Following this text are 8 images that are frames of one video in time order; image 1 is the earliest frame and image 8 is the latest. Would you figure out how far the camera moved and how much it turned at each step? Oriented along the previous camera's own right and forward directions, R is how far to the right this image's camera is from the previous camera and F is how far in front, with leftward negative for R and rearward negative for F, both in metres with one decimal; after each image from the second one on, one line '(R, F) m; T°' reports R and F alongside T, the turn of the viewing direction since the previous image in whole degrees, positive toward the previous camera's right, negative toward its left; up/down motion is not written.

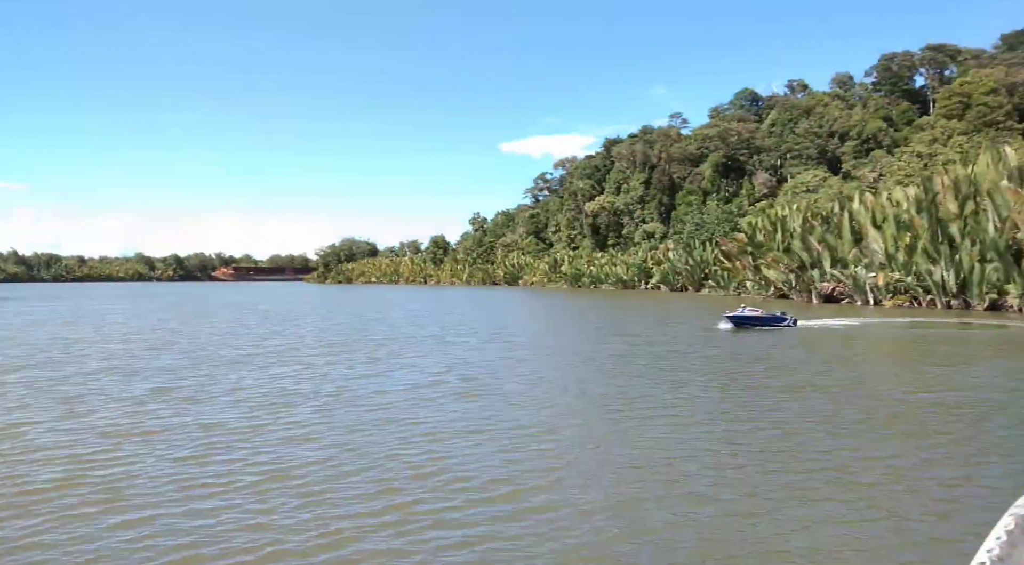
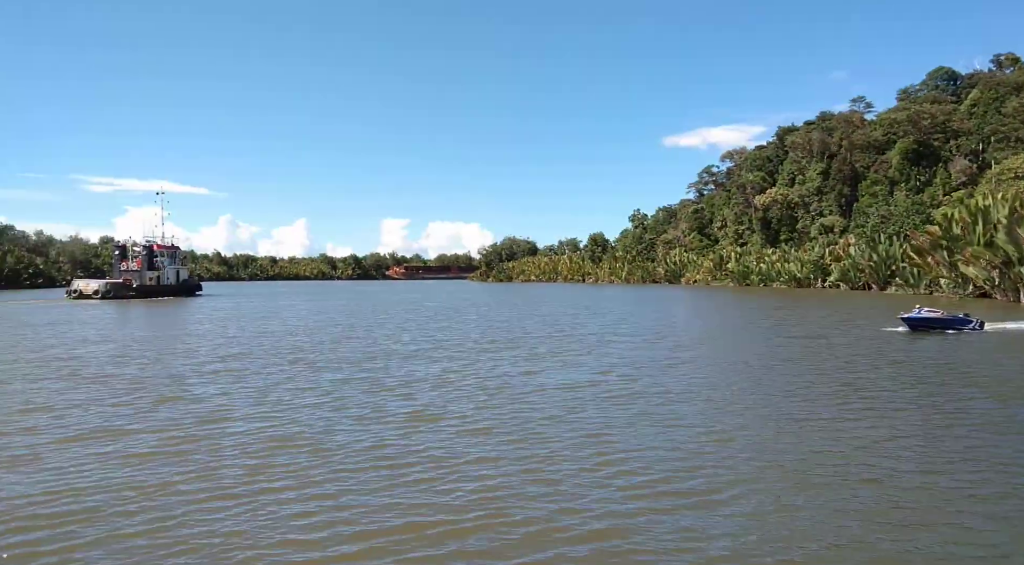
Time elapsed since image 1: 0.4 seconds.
(+0.2, +1.4) m; -12°
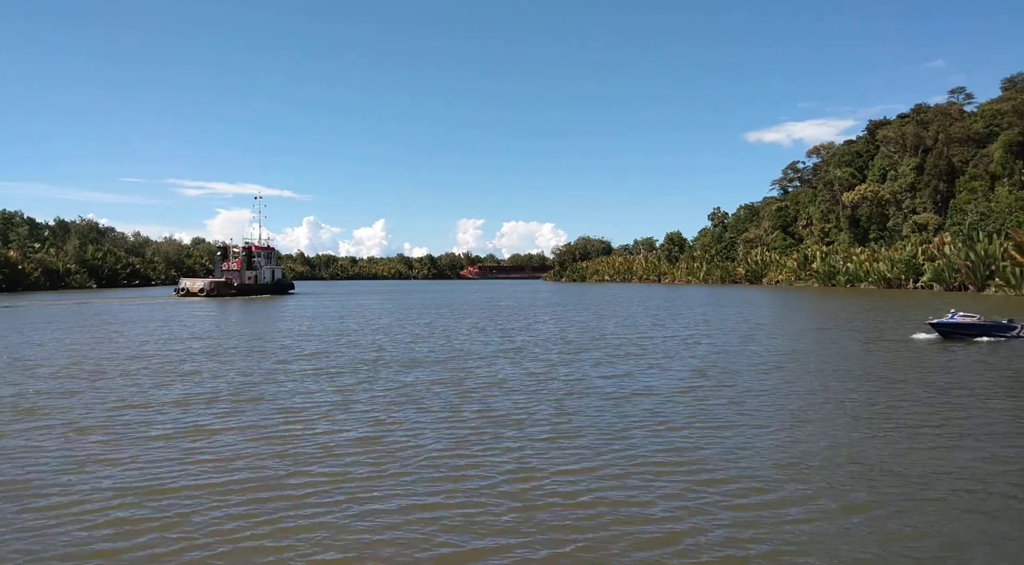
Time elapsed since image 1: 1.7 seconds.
(+0.1, +0.9) m; -6°
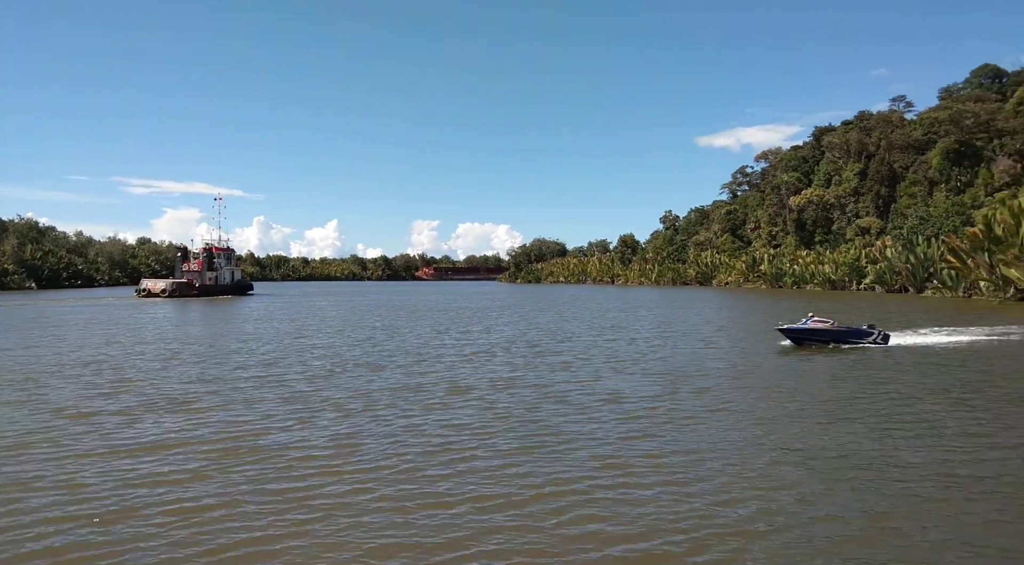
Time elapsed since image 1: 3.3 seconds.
(0.0, -0.2) m; +3°
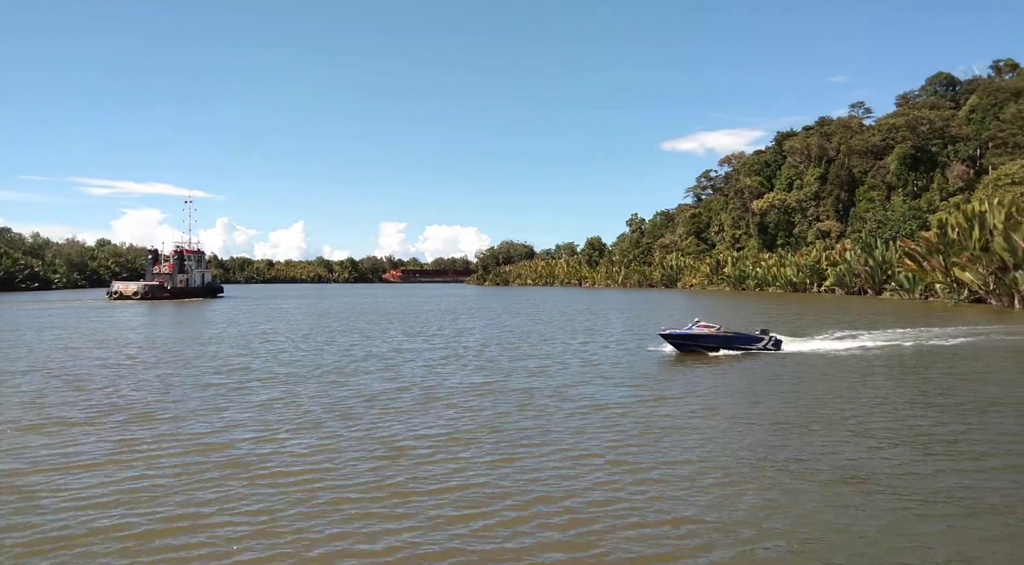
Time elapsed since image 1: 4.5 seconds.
(-0.1, -0.4) m; +2°
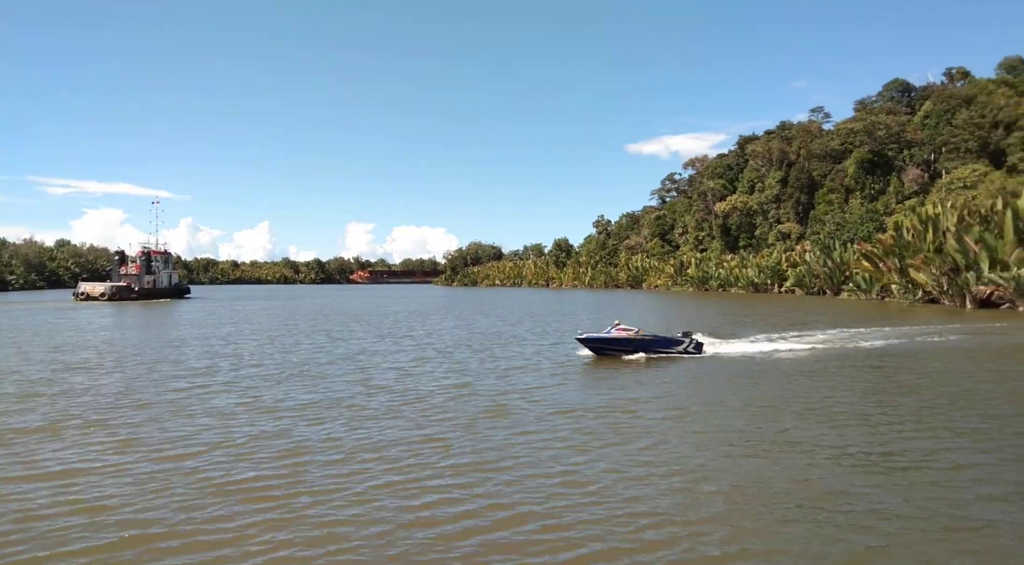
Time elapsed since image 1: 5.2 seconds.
(+0.1, -0.7) m; +2°
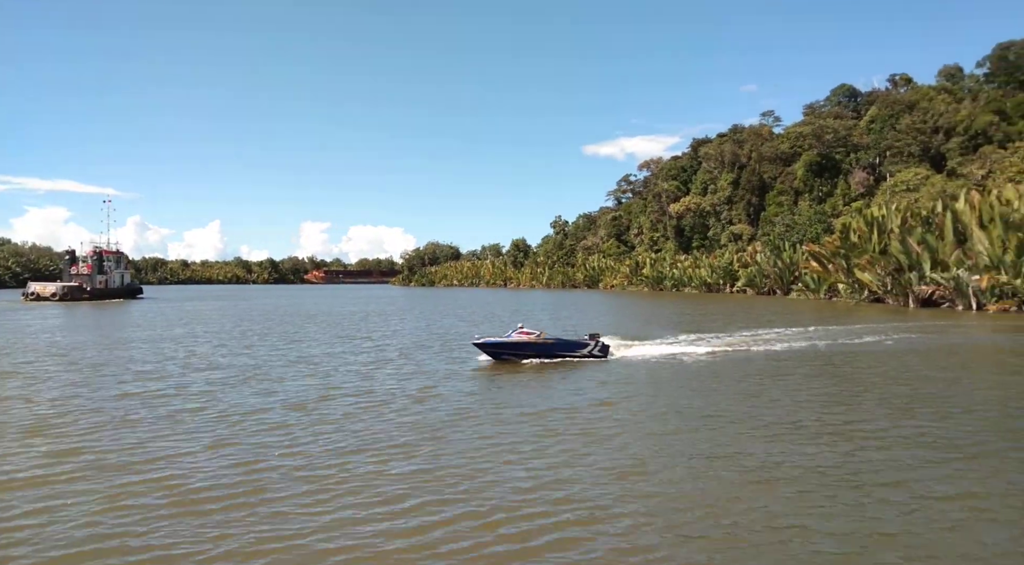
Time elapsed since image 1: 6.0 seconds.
(-0.1, -0.3) m; +3°
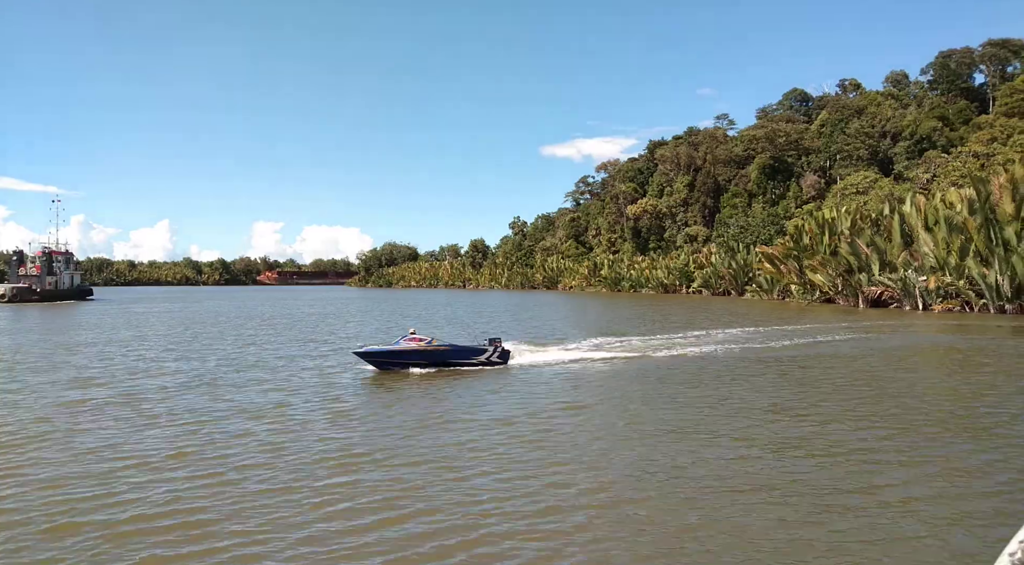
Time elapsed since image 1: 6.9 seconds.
(-0.2, +0.2) m; +3°
